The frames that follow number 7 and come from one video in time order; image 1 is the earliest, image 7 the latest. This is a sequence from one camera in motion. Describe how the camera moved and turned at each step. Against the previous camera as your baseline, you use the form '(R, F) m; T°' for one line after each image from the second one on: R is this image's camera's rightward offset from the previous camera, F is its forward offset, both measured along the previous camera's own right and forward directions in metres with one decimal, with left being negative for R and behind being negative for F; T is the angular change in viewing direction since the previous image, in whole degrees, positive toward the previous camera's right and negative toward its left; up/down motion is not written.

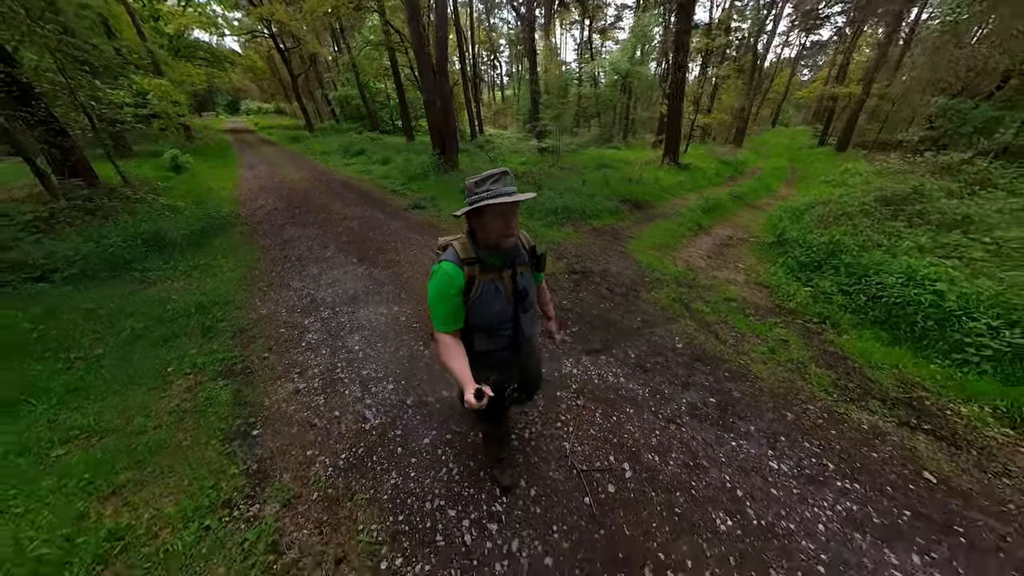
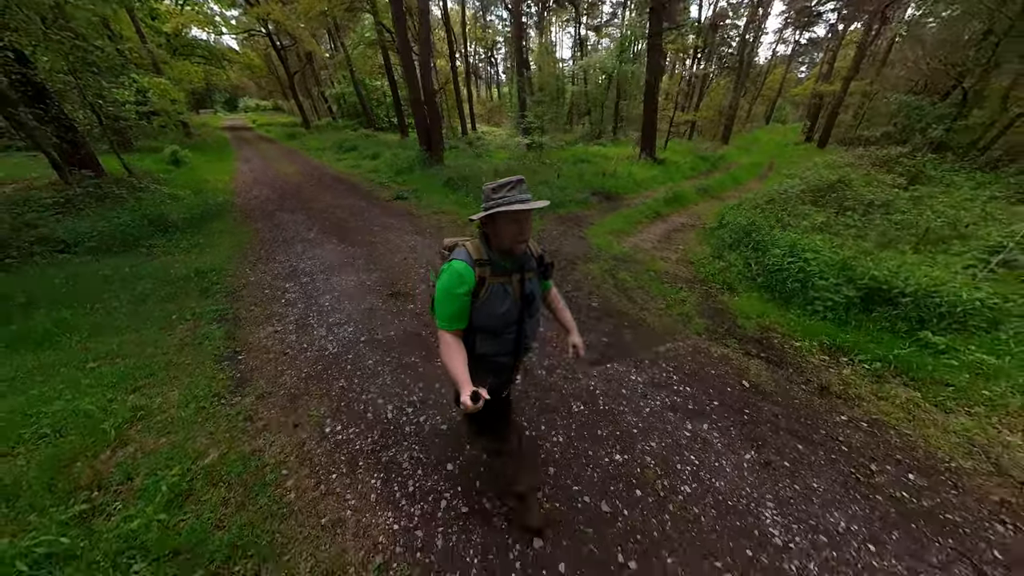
(+1.0, -1.1) m; 0°
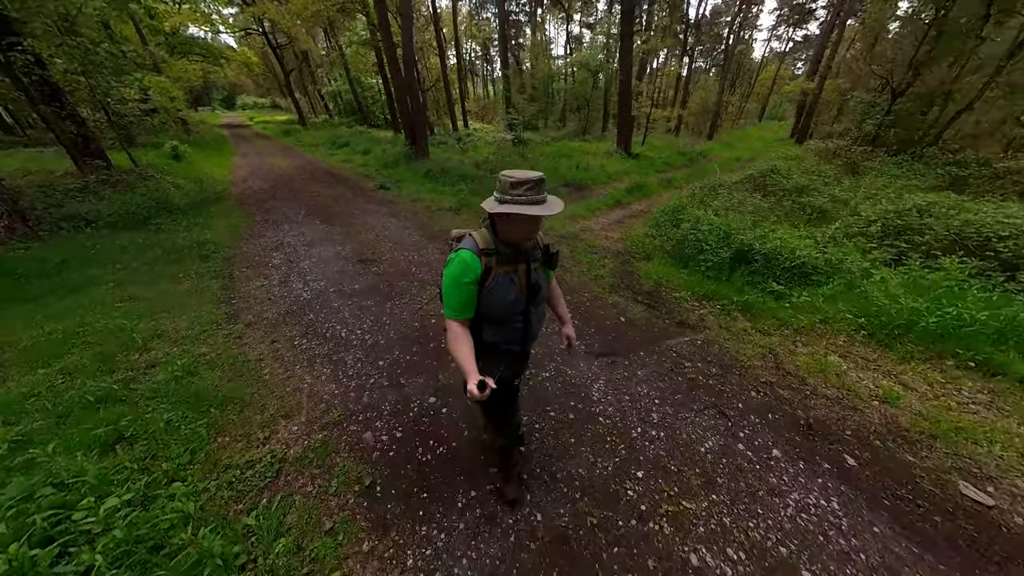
(+1.1, -1.3) m; 0°
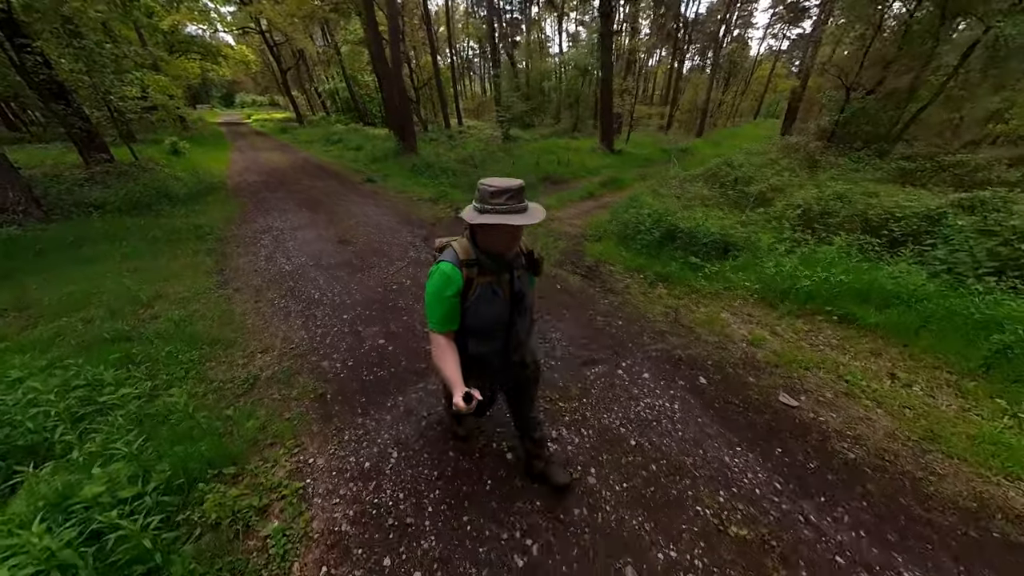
(+0.9, -0.9) m; 0°
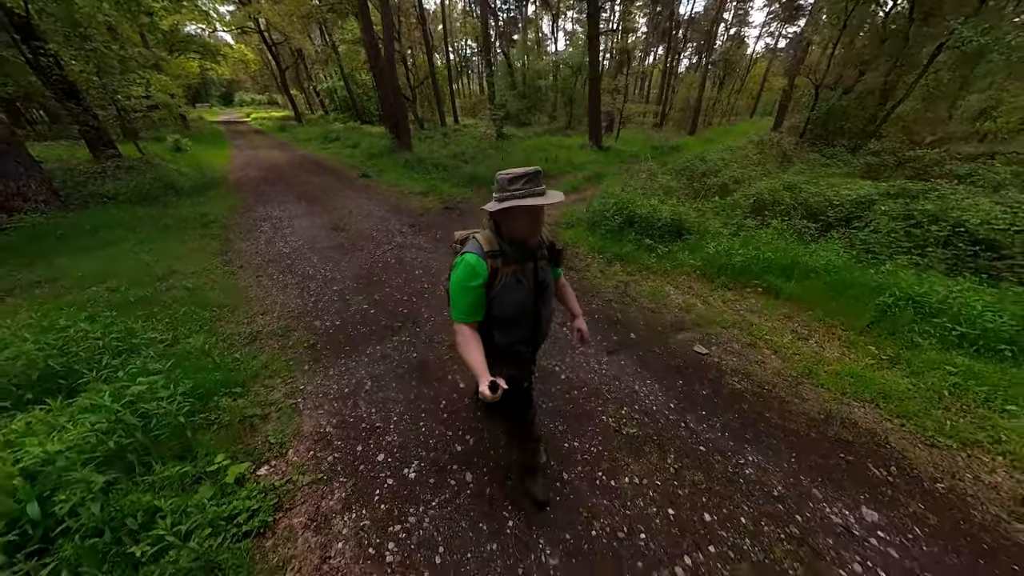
(+0.6, -0.8) m; 0°
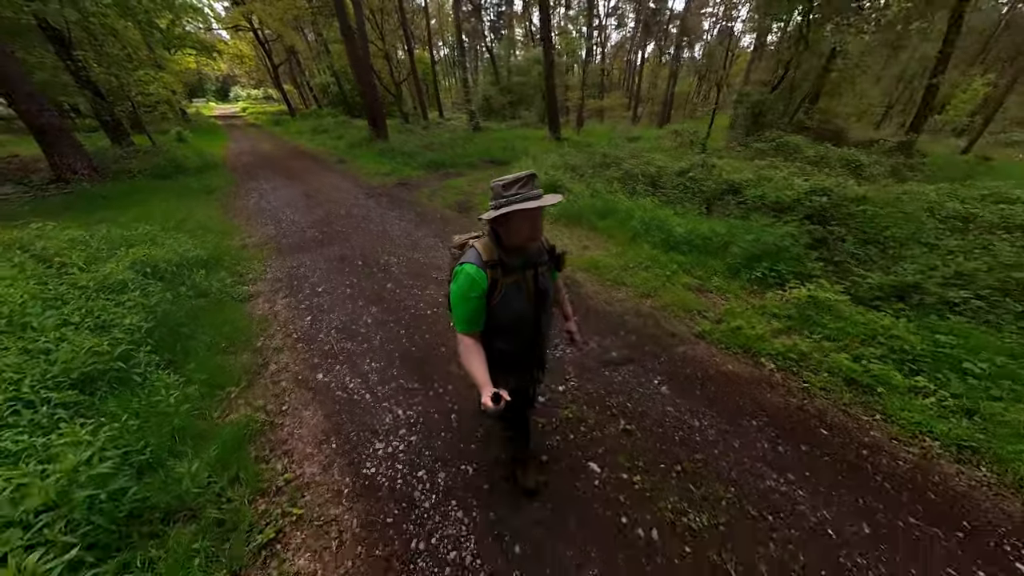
(+2.4, -3.0) m; 0°
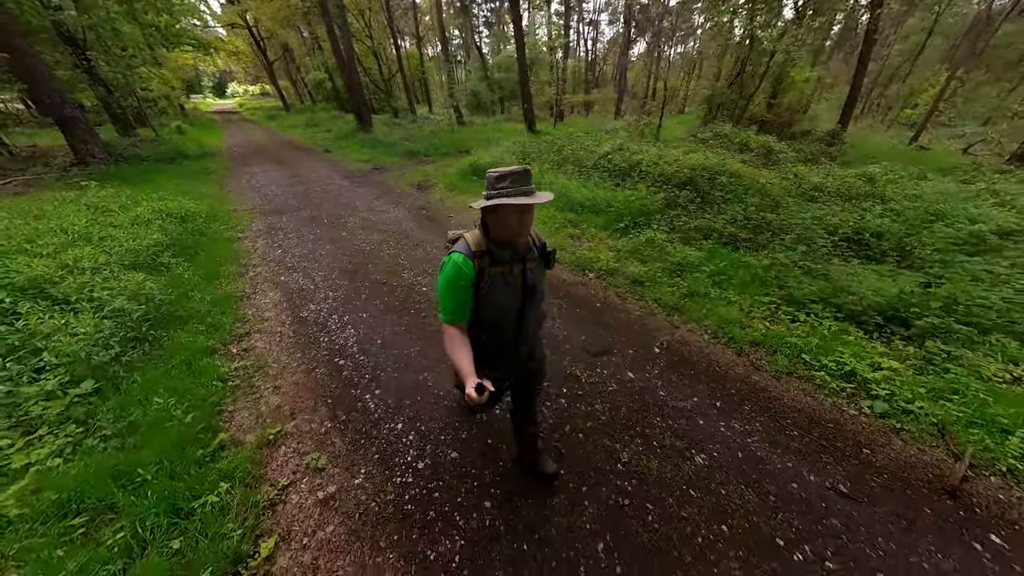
(+1.8, -2.0) m; 0°
